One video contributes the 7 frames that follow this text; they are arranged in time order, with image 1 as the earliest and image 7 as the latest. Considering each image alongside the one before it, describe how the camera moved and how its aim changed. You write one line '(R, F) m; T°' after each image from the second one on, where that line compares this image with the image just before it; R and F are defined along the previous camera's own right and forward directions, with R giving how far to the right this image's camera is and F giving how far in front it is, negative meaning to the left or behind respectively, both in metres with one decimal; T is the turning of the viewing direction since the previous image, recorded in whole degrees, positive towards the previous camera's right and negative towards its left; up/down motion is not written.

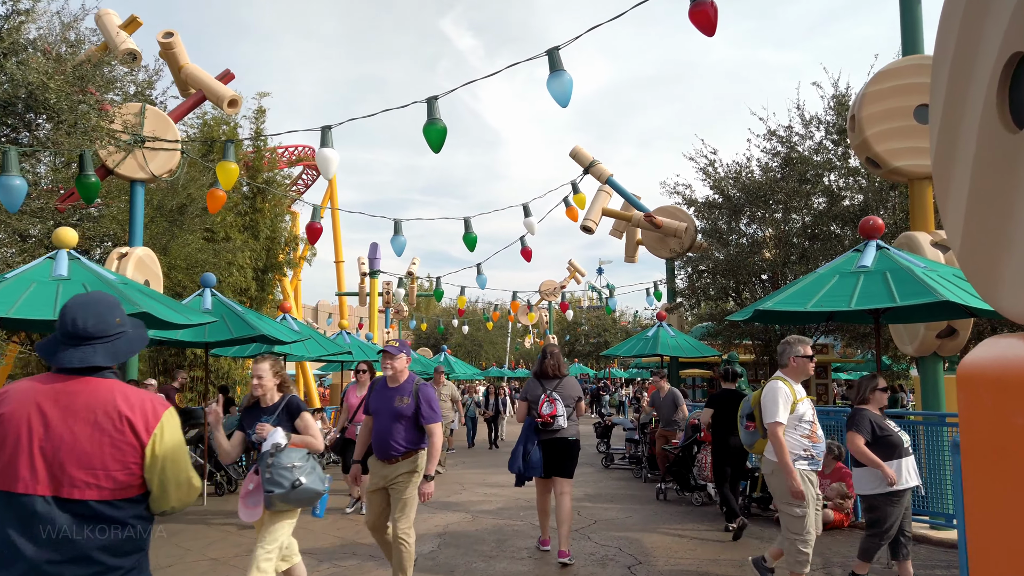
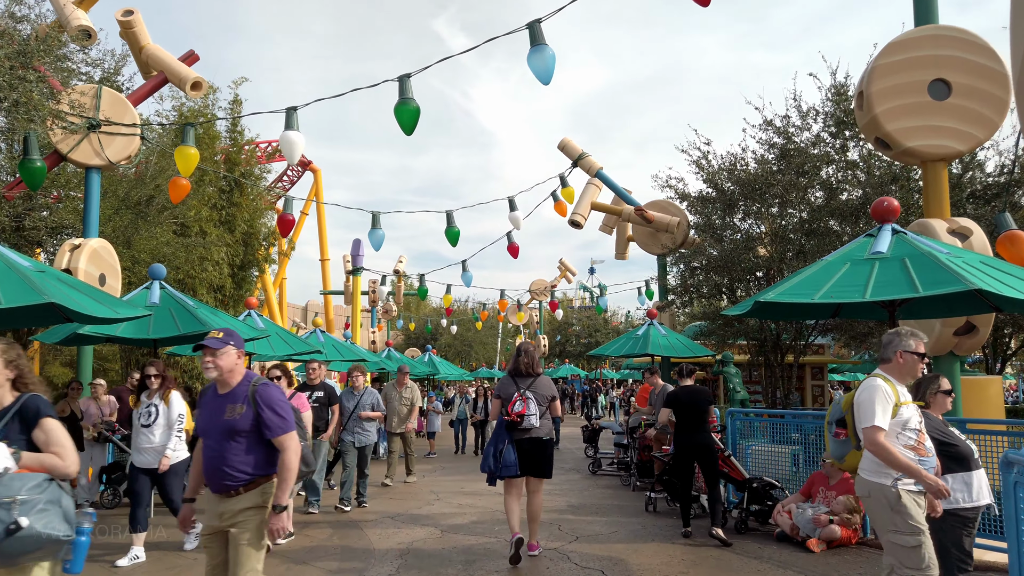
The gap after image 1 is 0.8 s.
(+0.2, +0.6) m; +1°
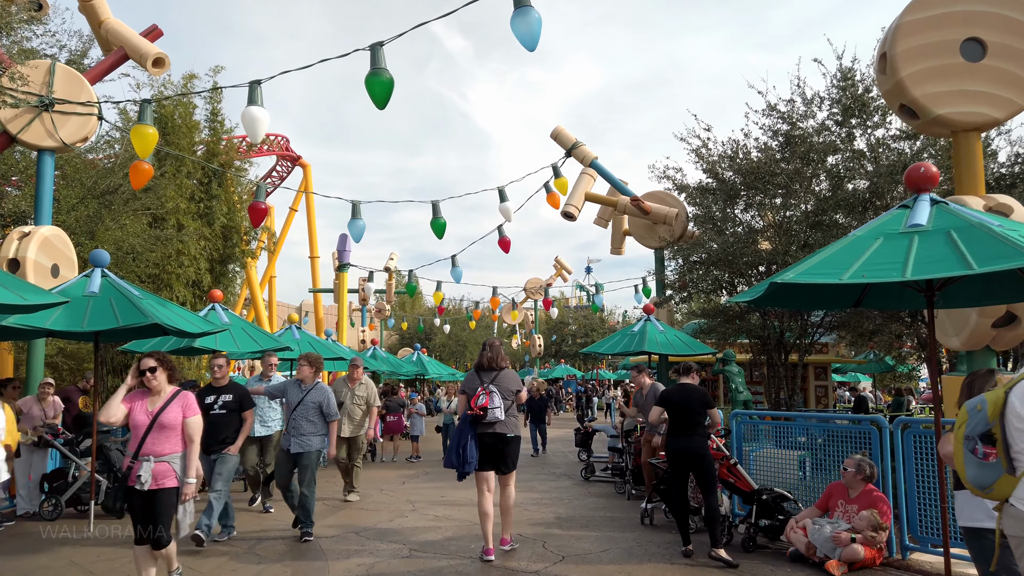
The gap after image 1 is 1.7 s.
(+0.1, +0.7) m; 0°
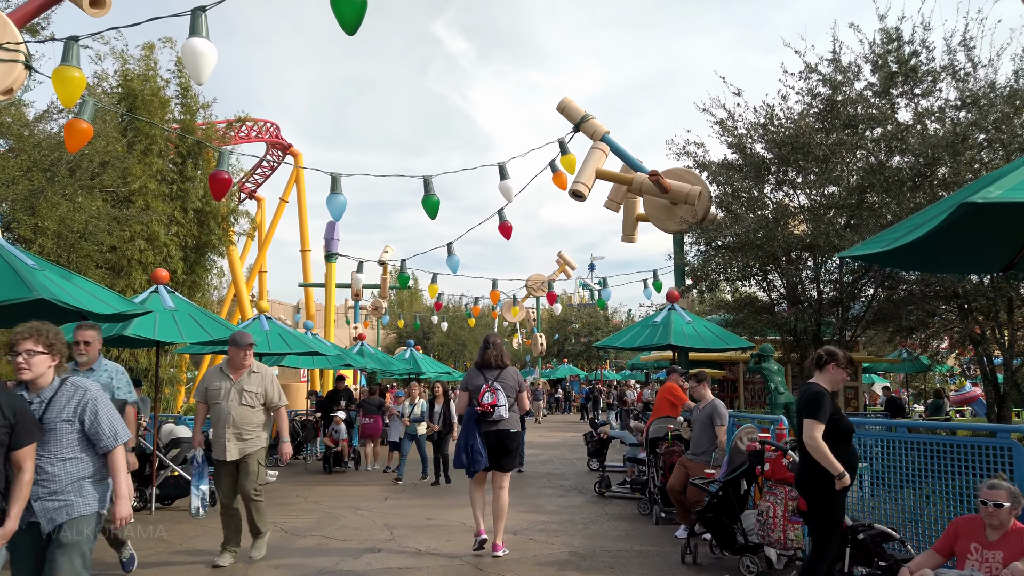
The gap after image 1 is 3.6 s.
(0.0, +1.4) m; 0°
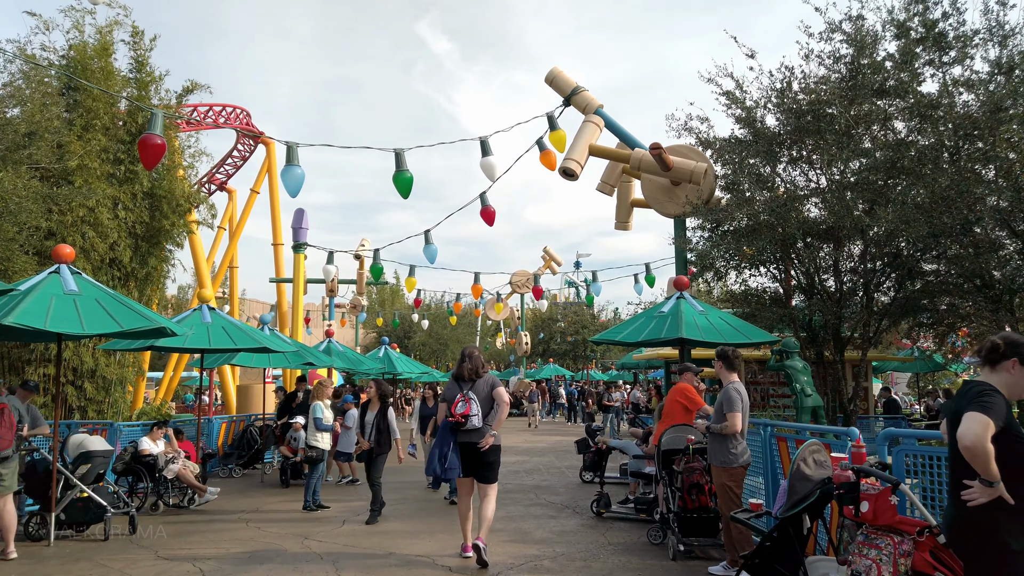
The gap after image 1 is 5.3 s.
(0.0, +1.3) m; +1°
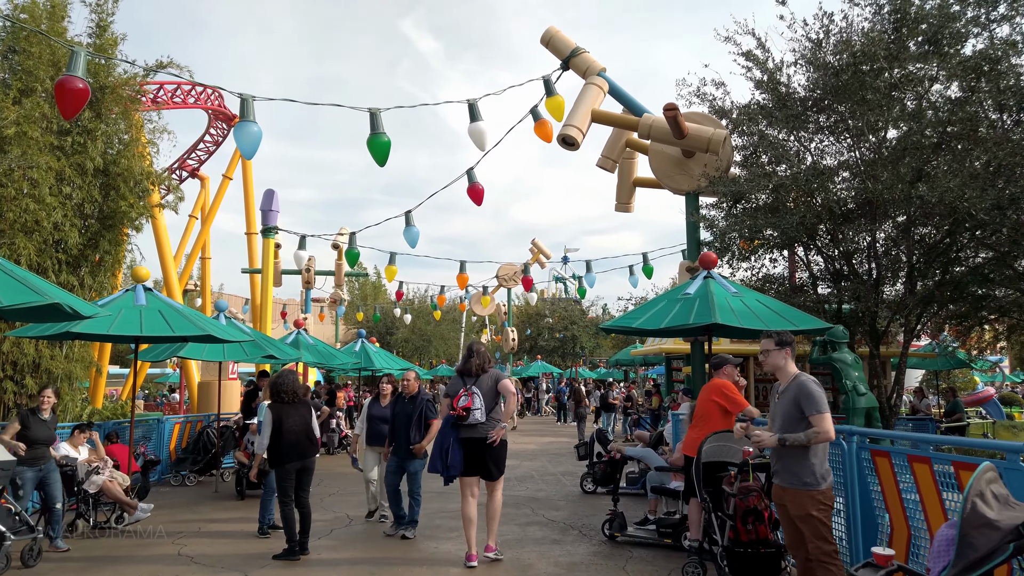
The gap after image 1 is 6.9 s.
(-0.1, +1.2) m; +1°
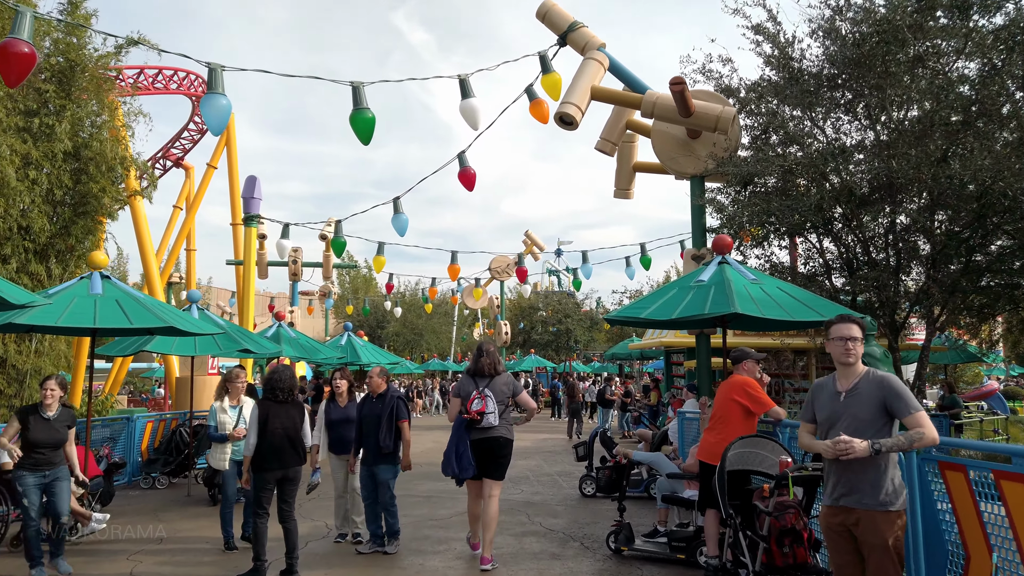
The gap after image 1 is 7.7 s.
(0.0, +0.6) m; +1°
